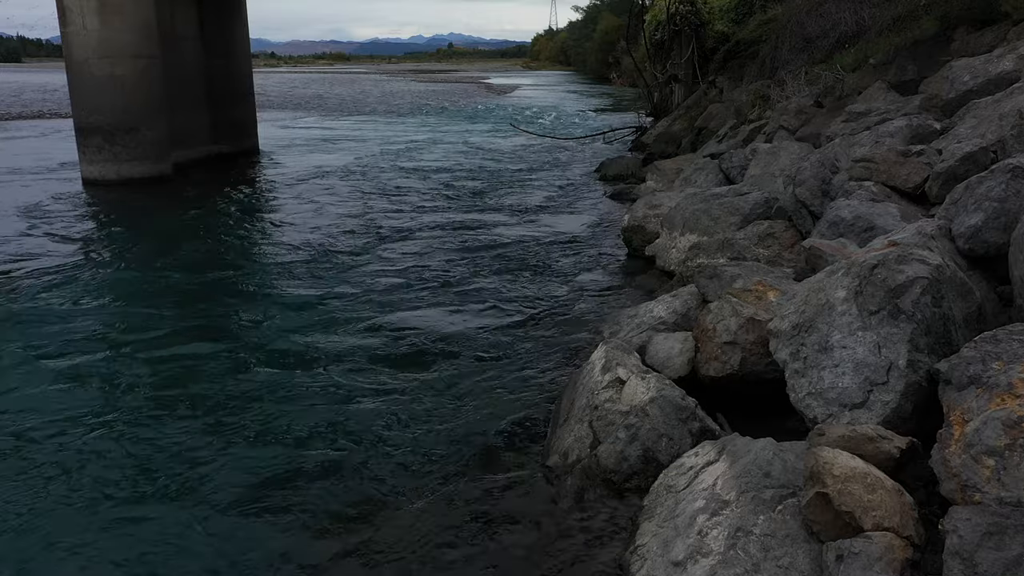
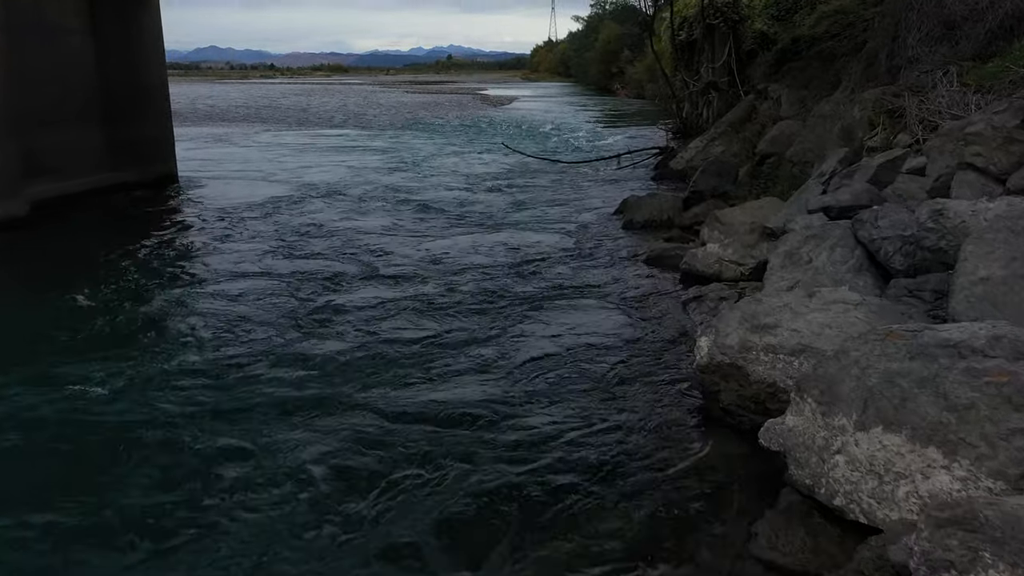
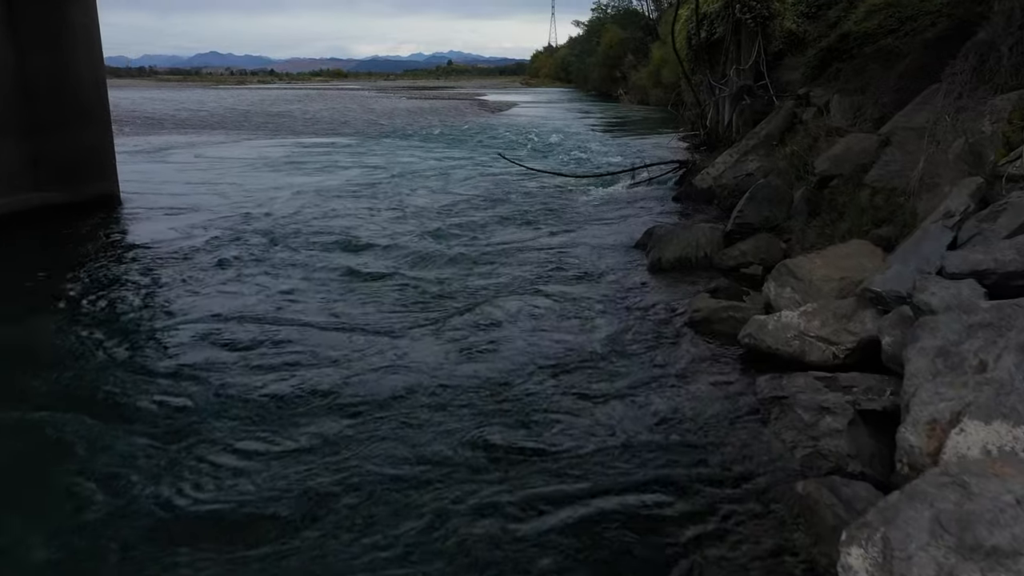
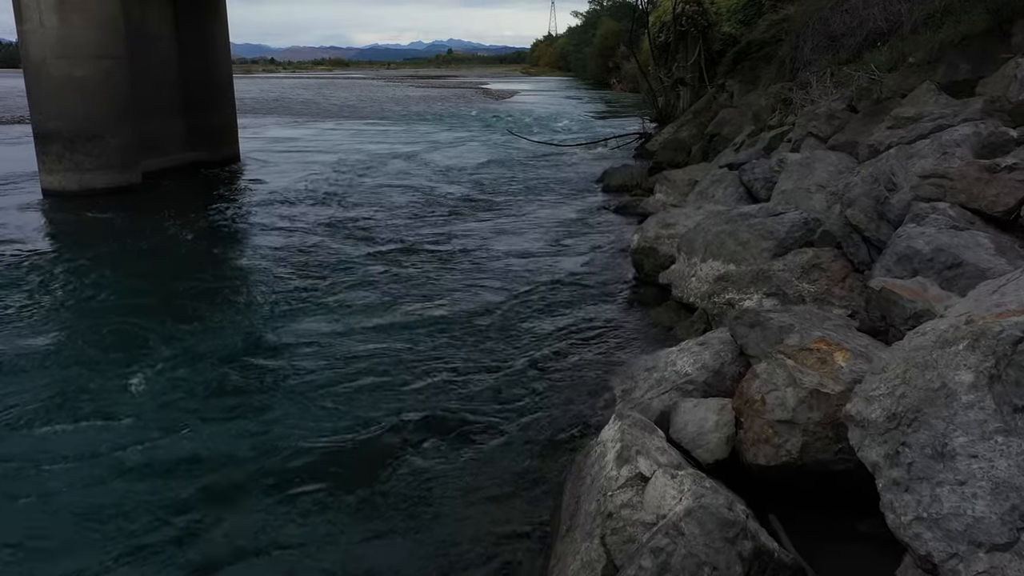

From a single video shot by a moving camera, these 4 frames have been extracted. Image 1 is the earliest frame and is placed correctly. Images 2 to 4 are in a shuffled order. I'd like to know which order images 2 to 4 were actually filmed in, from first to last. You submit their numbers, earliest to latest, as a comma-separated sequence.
4, 2, 3
